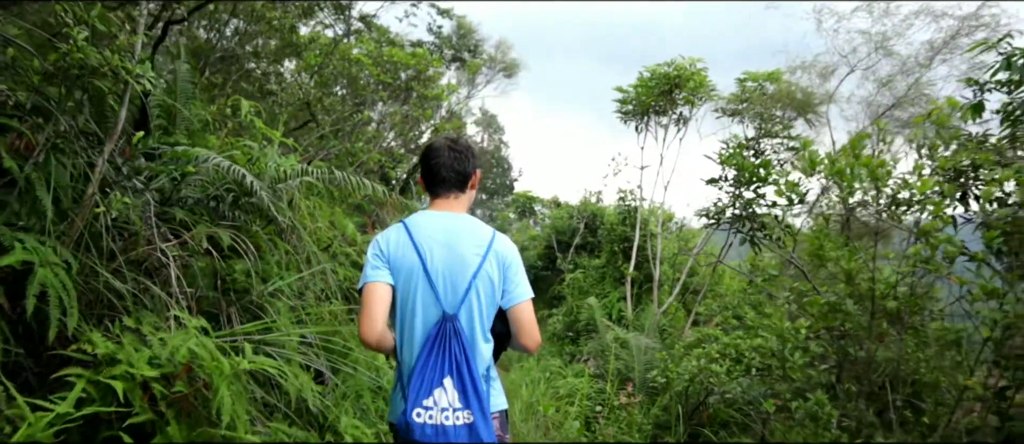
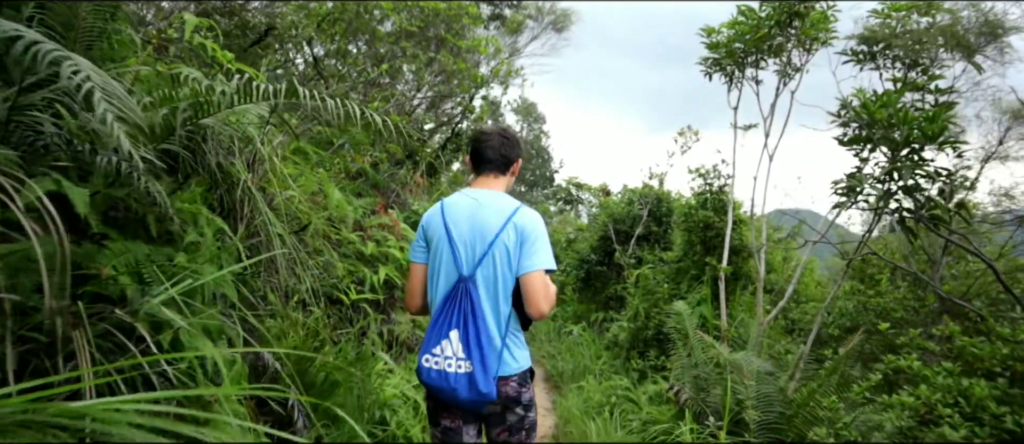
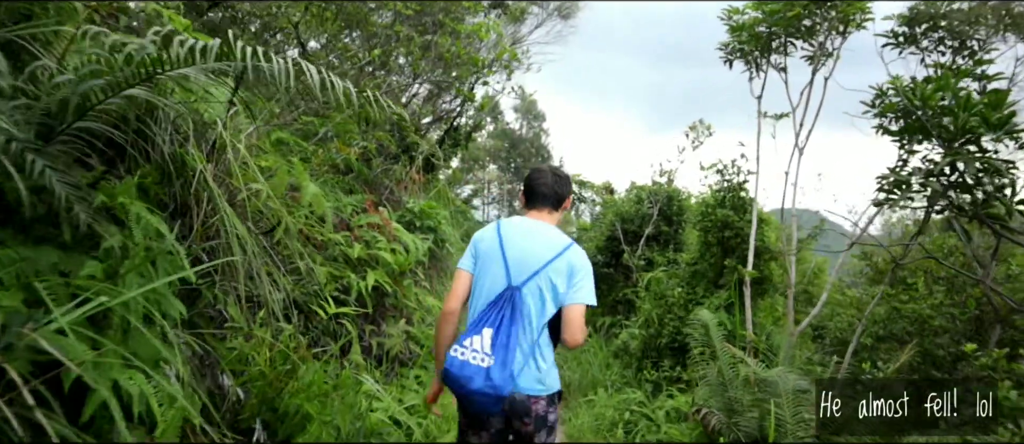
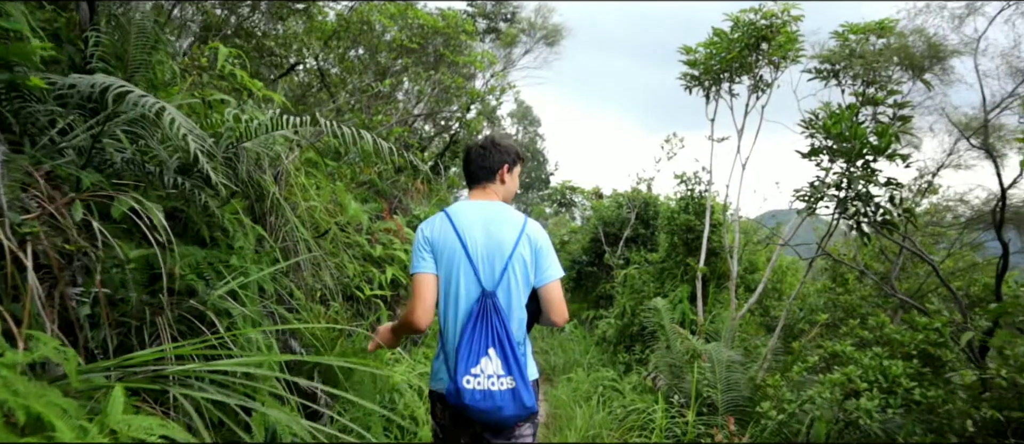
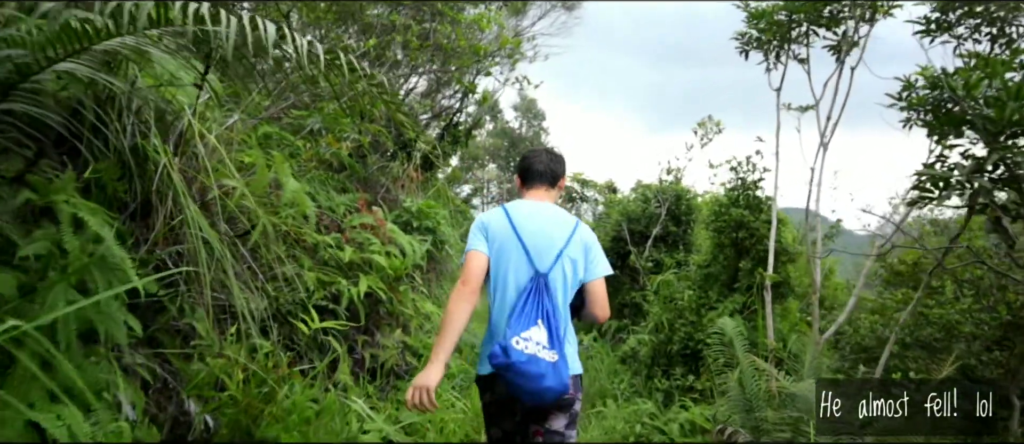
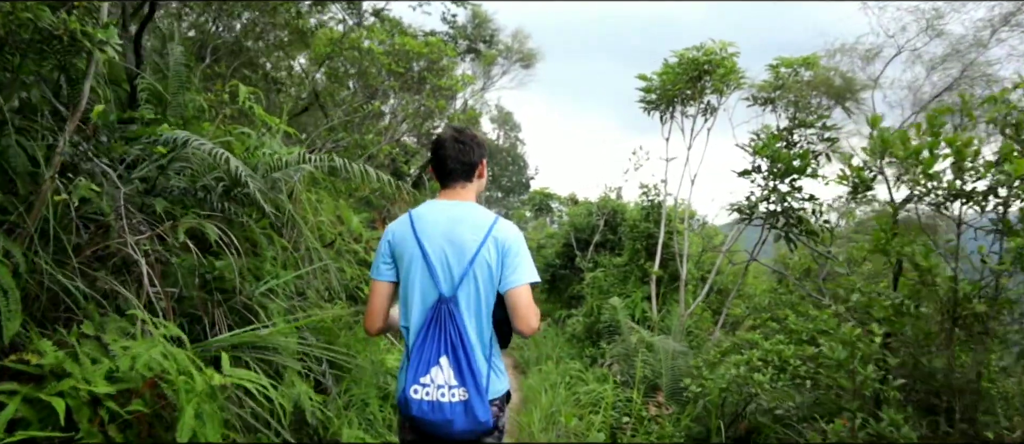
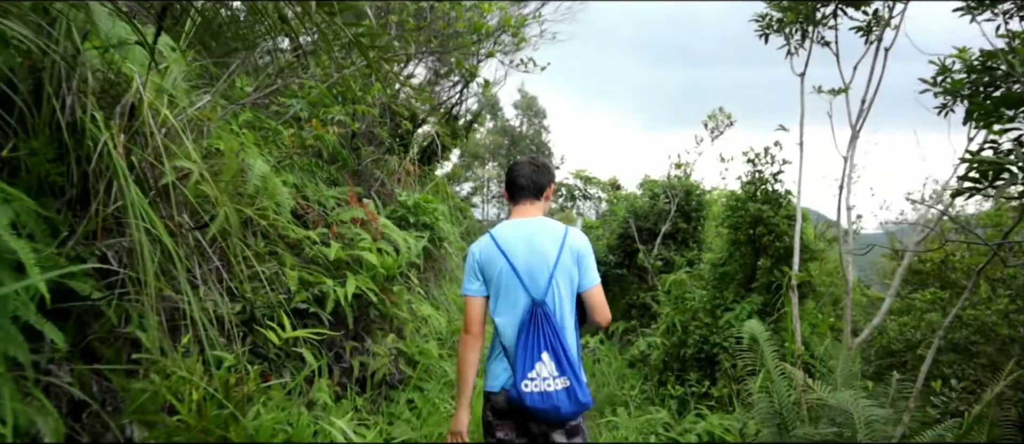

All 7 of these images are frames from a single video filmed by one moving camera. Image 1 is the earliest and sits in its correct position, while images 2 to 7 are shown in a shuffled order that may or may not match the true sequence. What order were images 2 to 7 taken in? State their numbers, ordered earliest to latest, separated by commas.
6, 4, 2, 3, 5, 7
